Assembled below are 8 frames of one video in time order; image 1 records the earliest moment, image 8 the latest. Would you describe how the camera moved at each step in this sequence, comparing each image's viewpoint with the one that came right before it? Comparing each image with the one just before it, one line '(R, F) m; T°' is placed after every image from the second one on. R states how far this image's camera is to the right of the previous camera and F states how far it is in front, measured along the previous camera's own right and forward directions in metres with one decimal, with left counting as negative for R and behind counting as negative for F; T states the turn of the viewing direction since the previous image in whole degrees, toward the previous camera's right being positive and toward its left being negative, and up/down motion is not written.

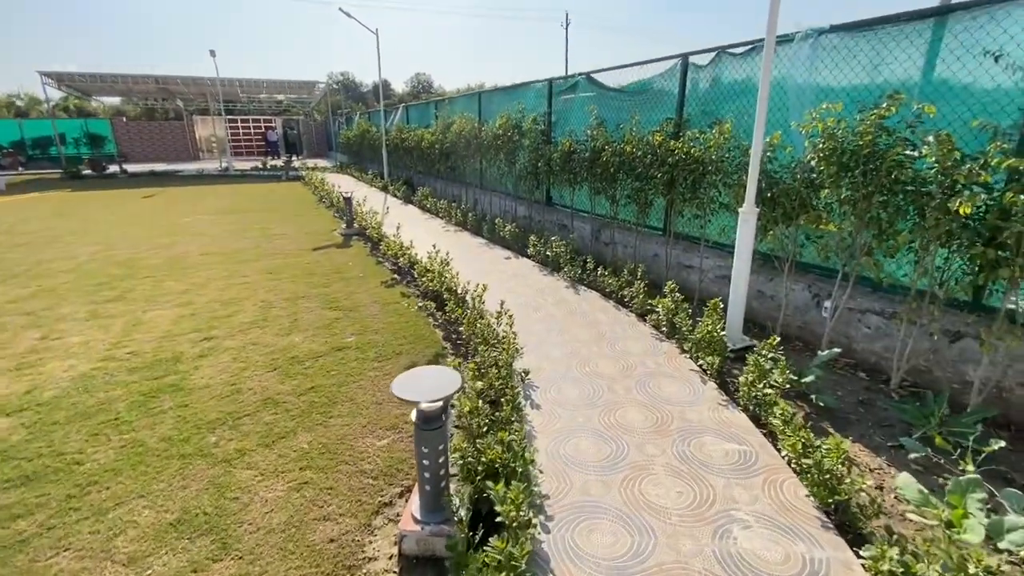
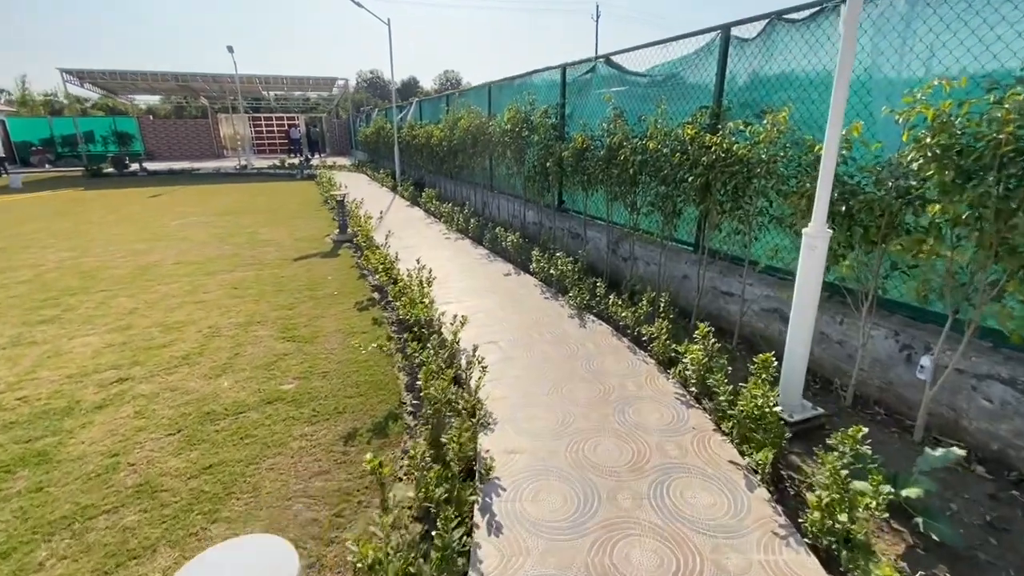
(+0.3, +0.9) m; -3°
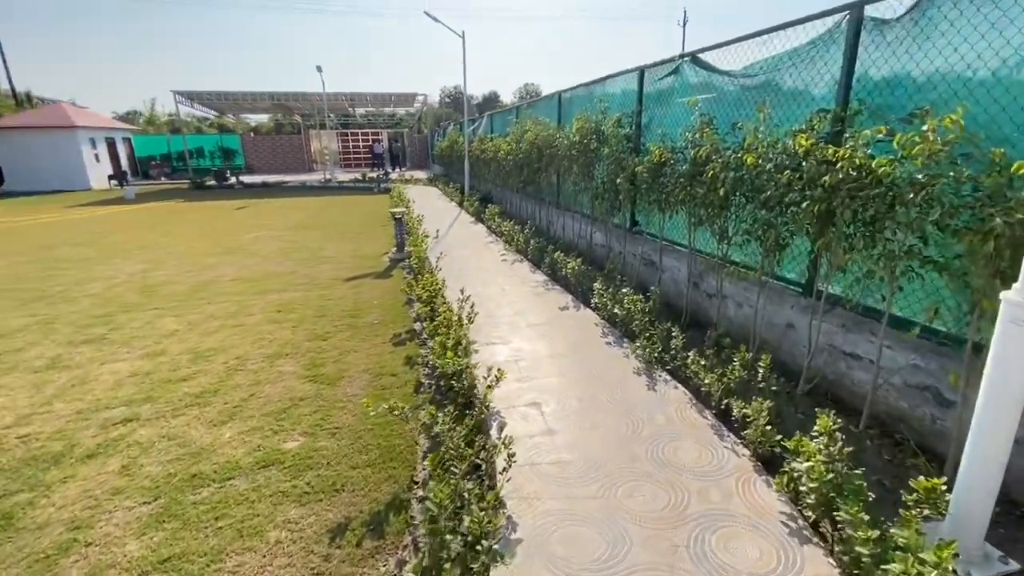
(+0.1, +0.7) m; -9°
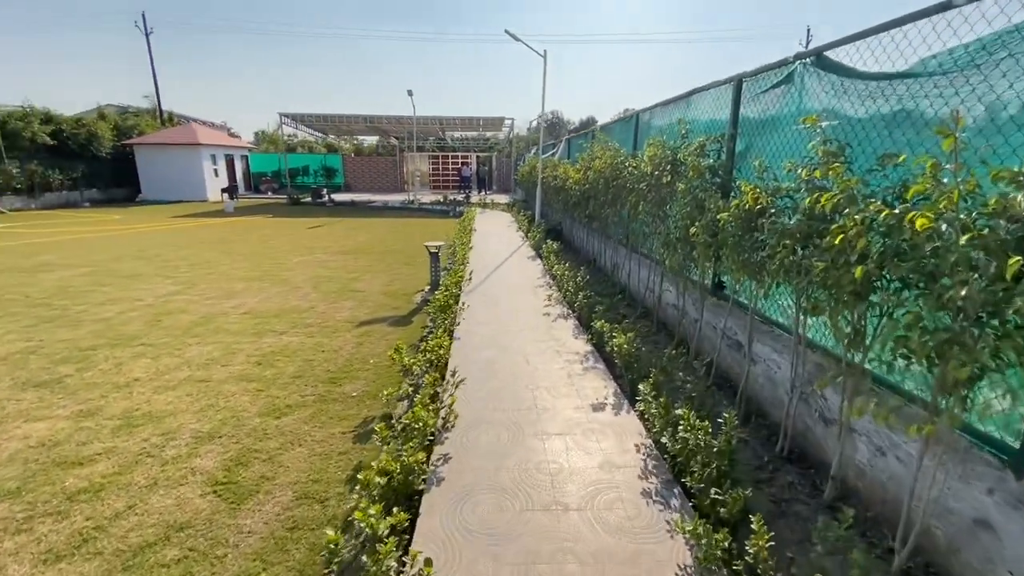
(+0.4, +1.2) m; -10°
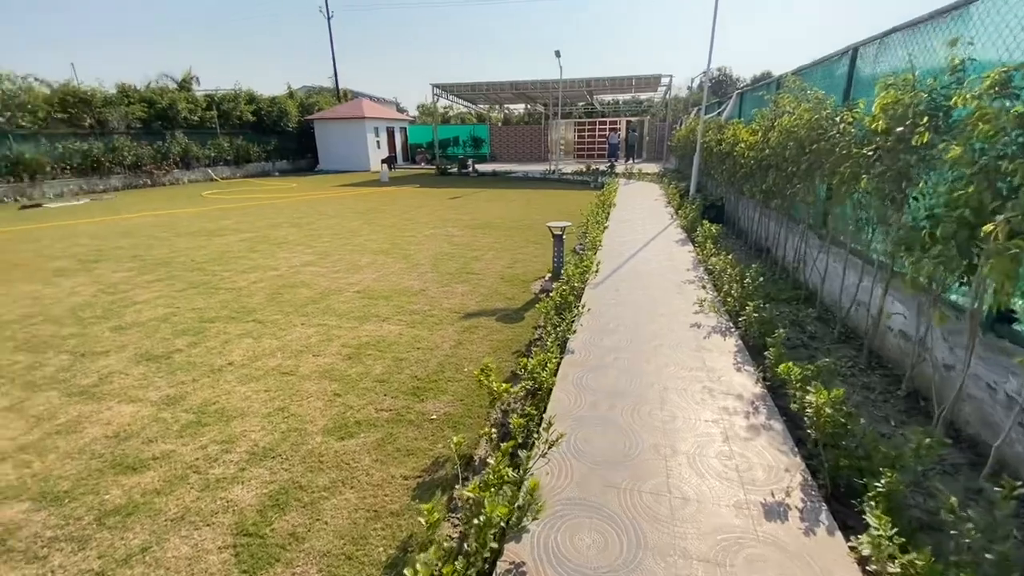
(0.0, +1.0) m; -17°
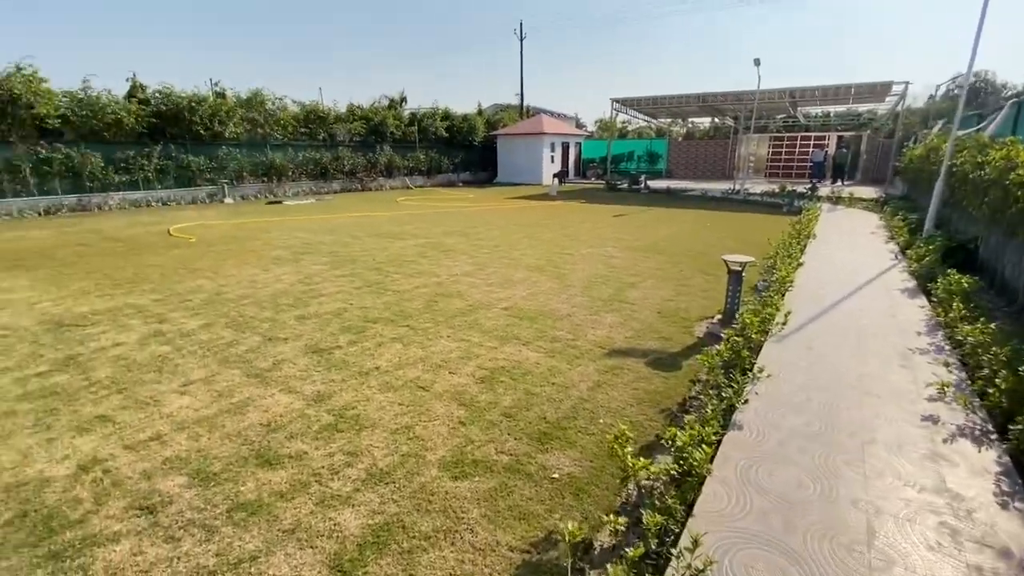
(0.0, +0.4) m; -19°
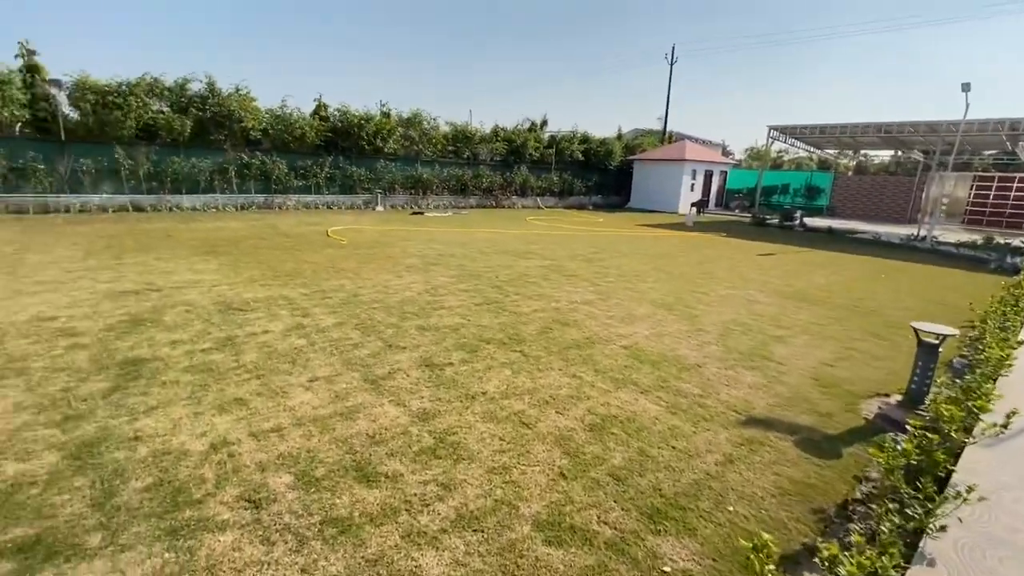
(0.0, +0.2) m; -14°
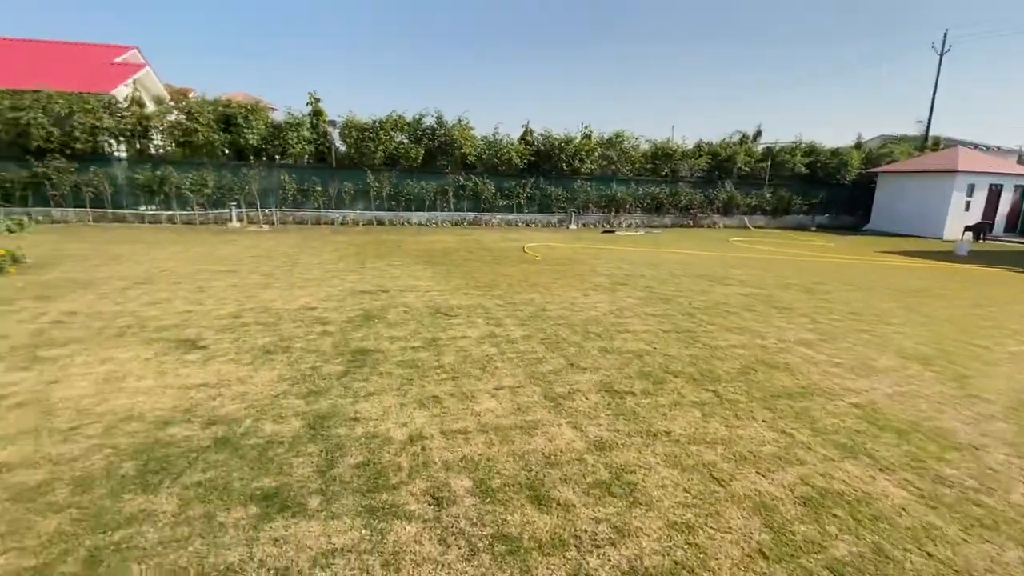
(0.0, +0.1) m; -22°
